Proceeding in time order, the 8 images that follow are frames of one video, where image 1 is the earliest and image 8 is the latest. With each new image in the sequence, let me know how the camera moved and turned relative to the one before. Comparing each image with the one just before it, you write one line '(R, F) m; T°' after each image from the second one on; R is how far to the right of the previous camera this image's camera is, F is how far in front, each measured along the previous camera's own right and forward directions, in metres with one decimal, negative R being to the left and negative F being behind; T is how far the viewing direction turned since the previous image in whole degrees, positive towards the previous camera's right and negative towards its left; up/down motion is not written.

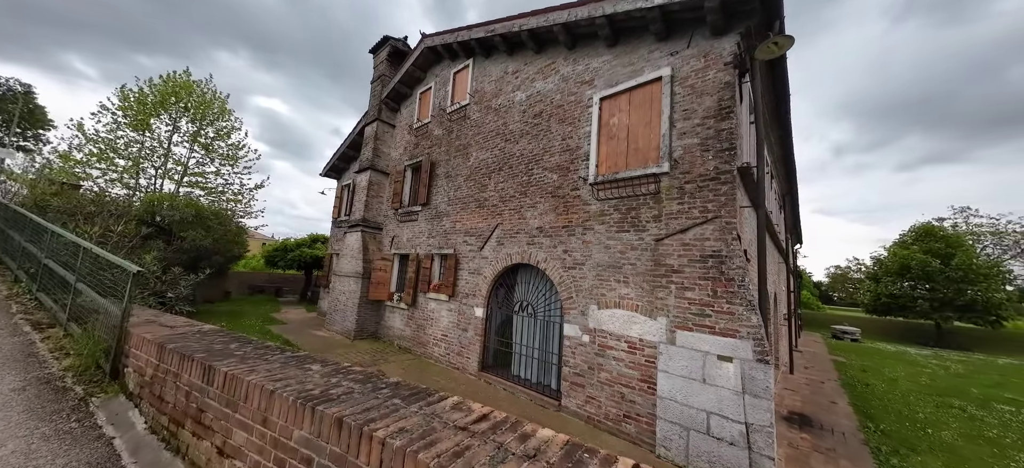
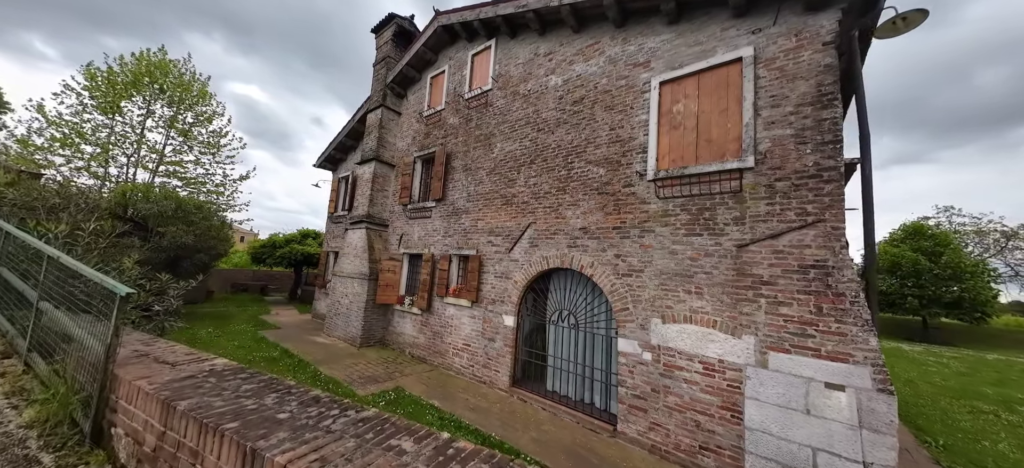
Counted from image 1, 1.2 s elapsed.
(-1.0, +0.8) m; +2°
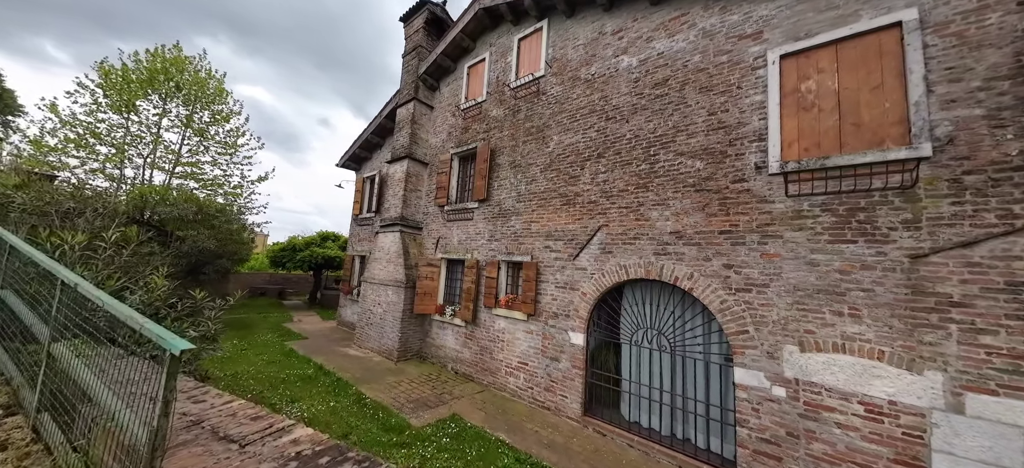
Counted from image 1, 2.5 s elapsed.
(-1.2, +0.9) m; -1°
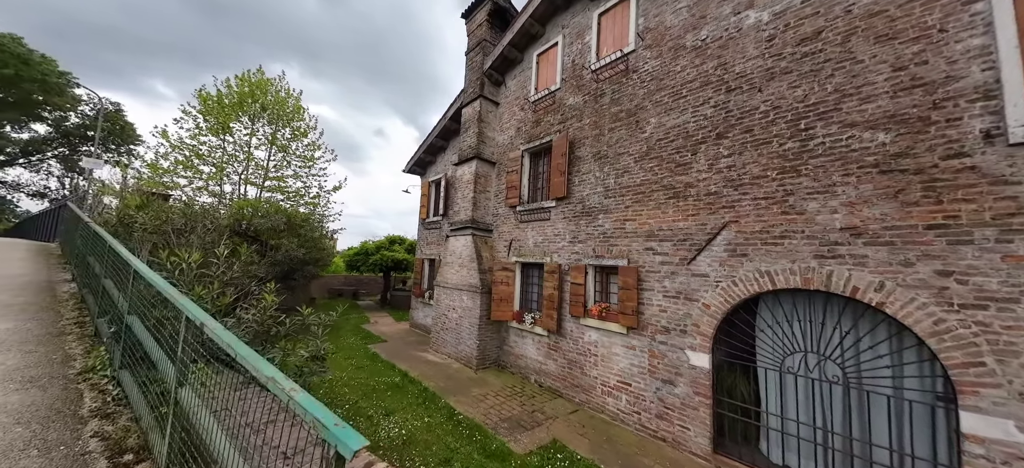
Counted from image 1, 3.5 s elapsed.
(-0.8, +0.6) m; -8°
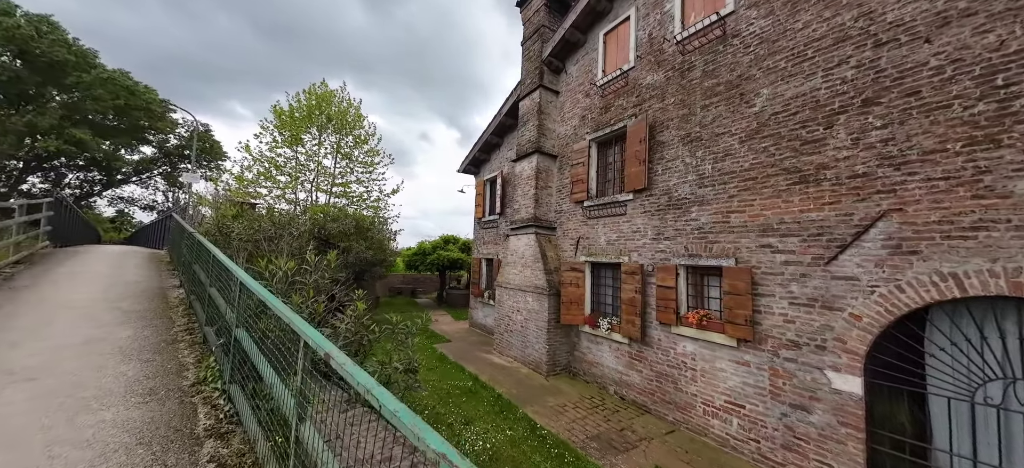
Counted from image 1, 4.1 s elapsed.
(-0.6, +0.4) m; -8°
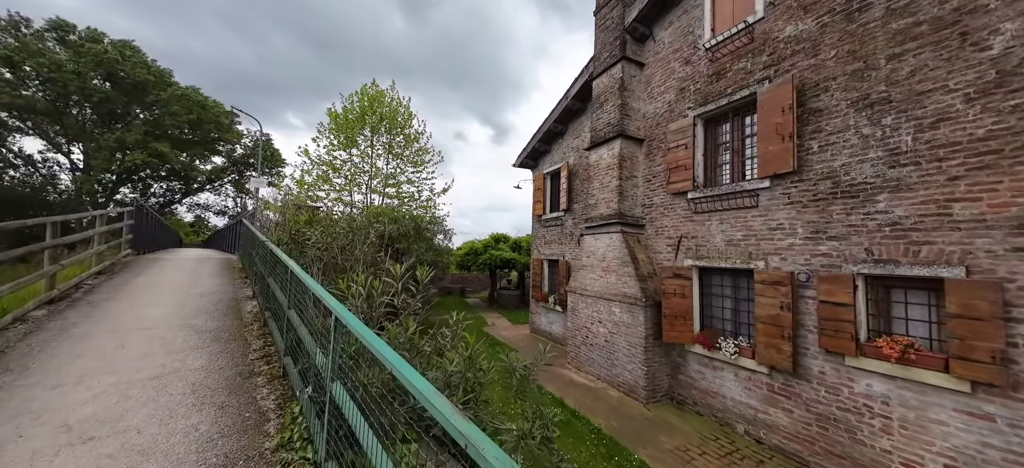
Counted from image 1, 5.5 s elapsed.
(-1.0, +0.9) m; -6°
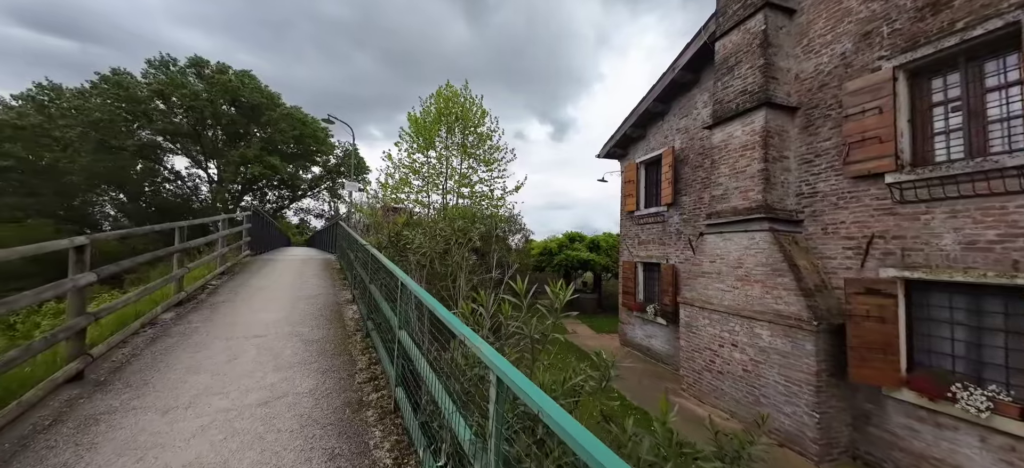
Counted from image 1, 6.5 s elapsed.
(-0.8, +0.8) m; -11°
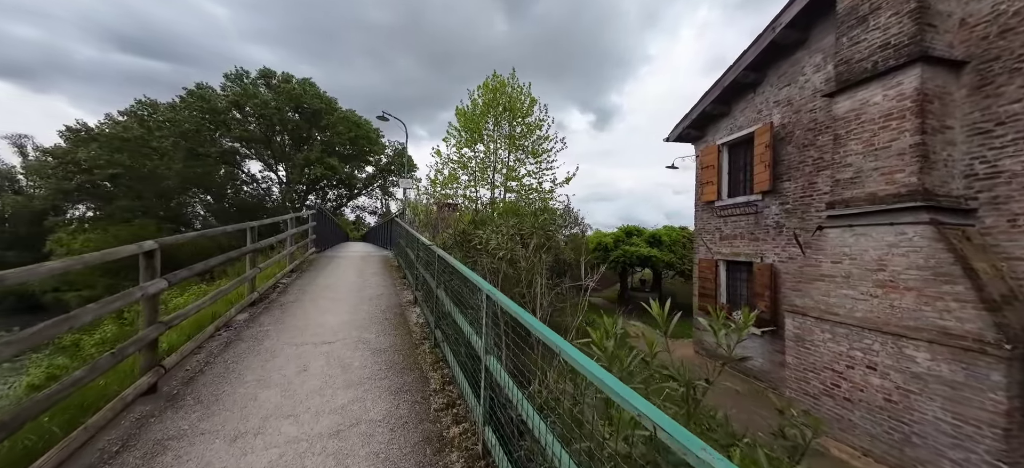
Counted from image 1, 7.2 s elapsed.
(-0.5, +0.5) m; -7°
